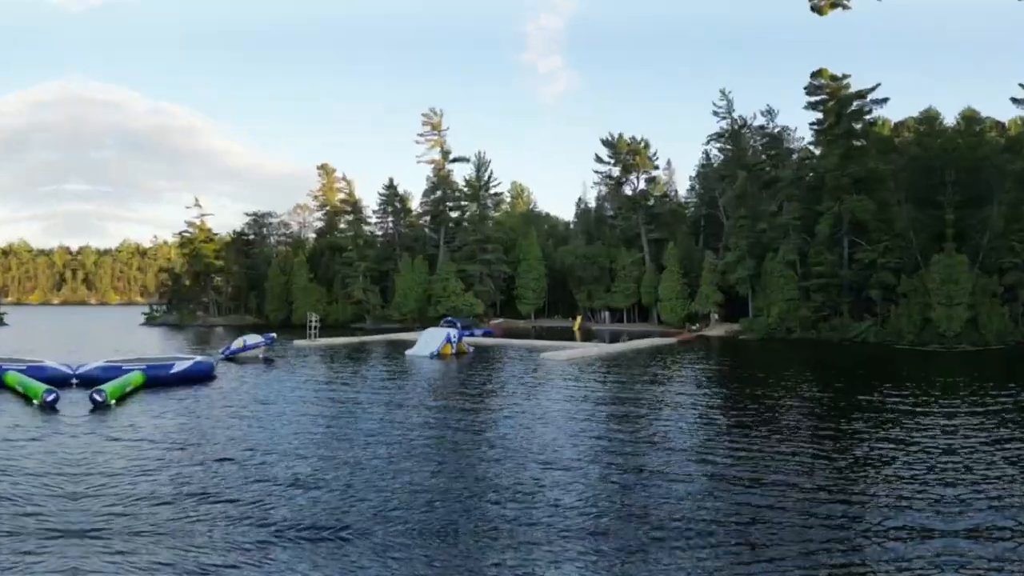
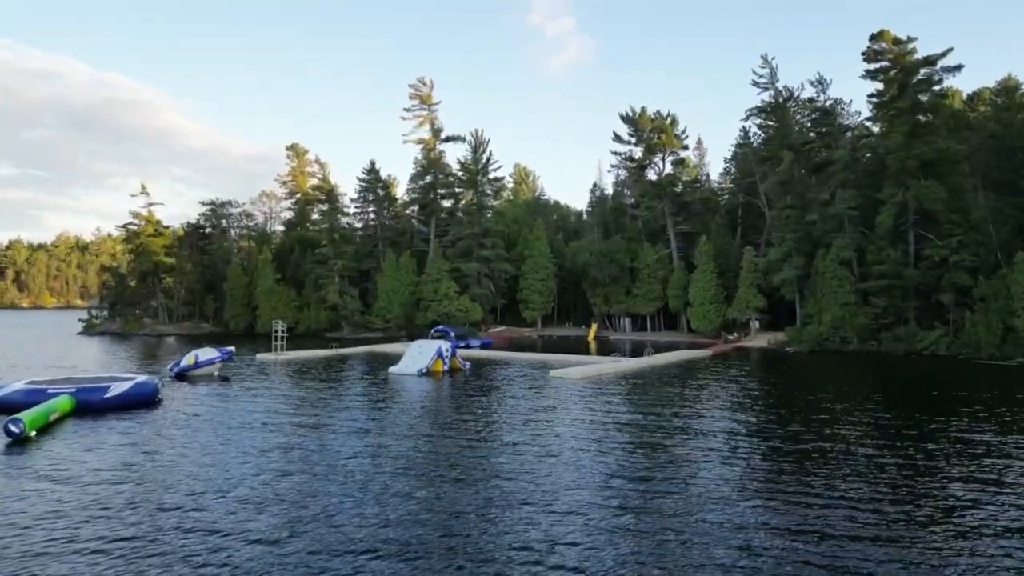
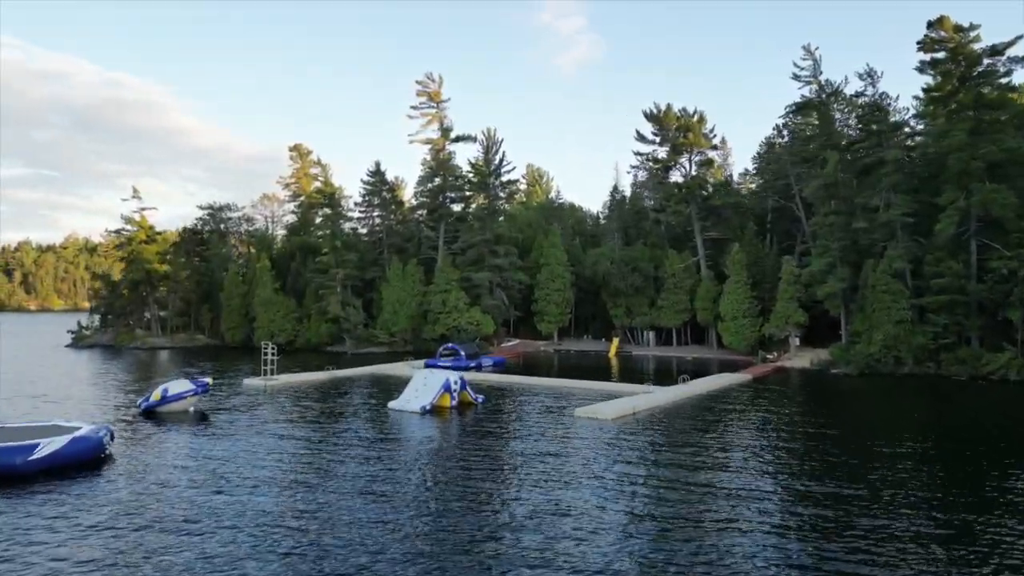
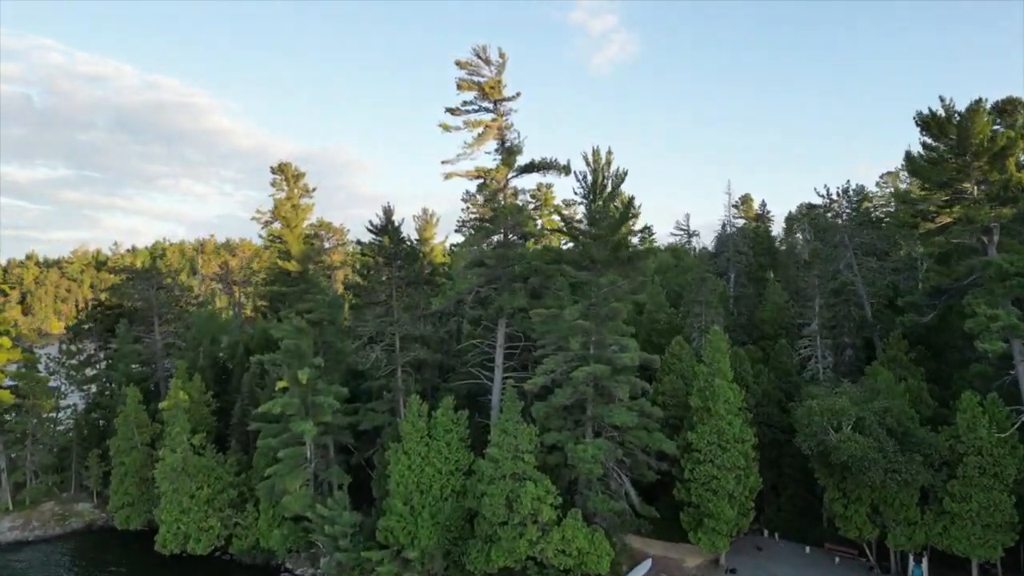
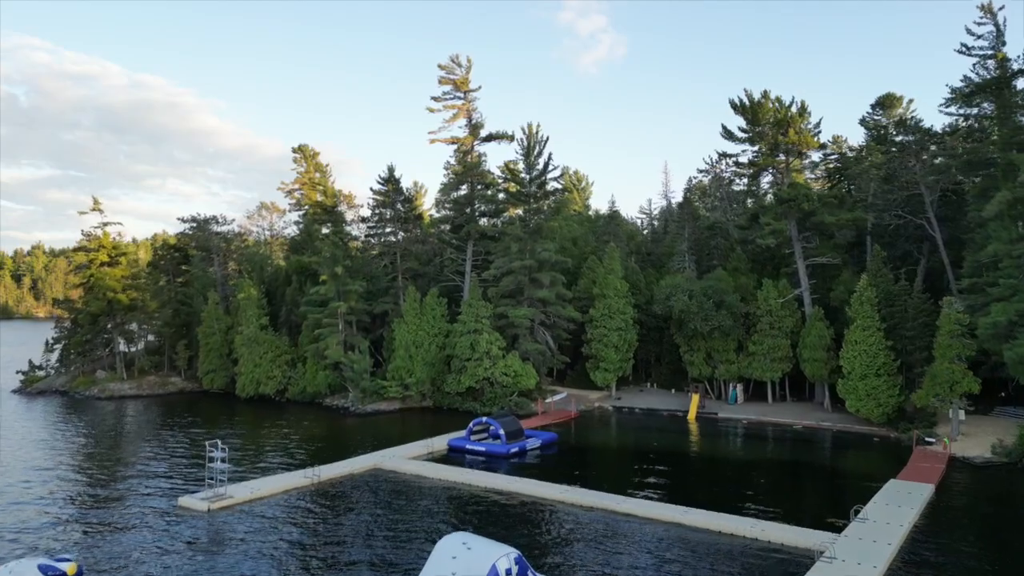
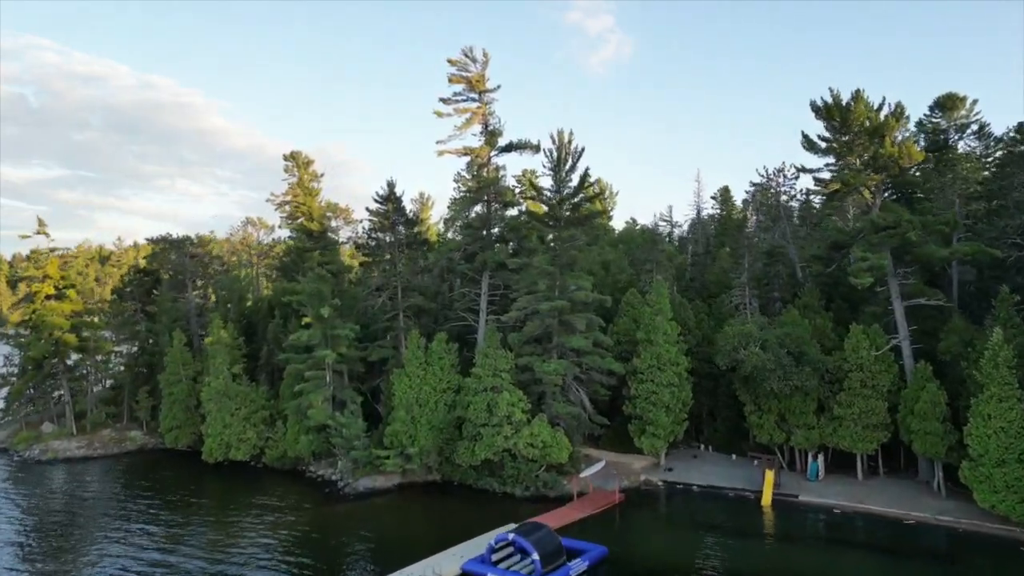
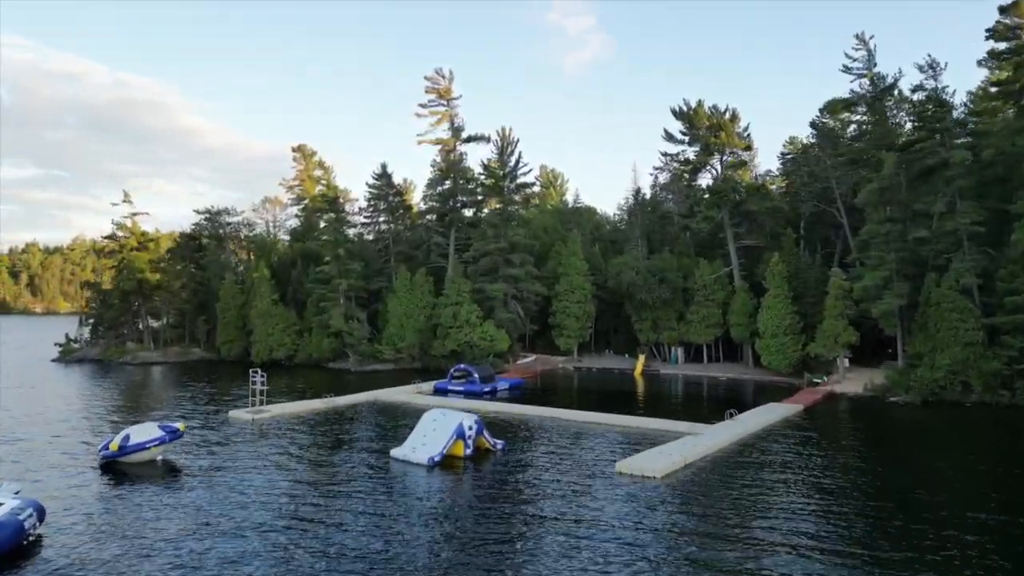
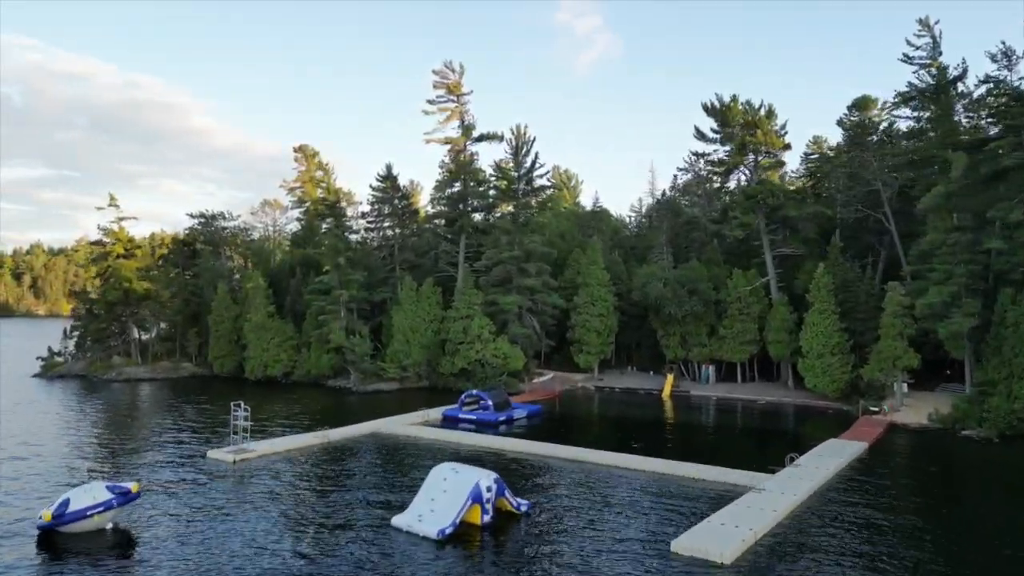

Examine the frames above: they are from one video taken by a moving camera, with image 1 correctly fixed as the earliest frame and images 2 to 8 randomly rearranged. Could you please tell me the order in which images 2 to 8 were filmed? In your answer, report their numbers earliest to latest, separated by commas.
2, 3, 7, 8, 5, 6, 4
